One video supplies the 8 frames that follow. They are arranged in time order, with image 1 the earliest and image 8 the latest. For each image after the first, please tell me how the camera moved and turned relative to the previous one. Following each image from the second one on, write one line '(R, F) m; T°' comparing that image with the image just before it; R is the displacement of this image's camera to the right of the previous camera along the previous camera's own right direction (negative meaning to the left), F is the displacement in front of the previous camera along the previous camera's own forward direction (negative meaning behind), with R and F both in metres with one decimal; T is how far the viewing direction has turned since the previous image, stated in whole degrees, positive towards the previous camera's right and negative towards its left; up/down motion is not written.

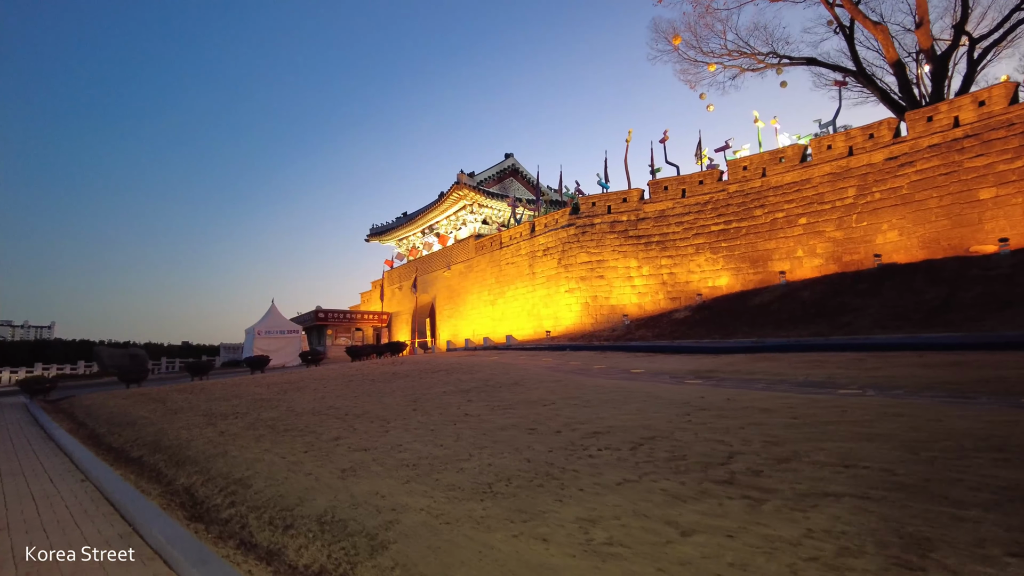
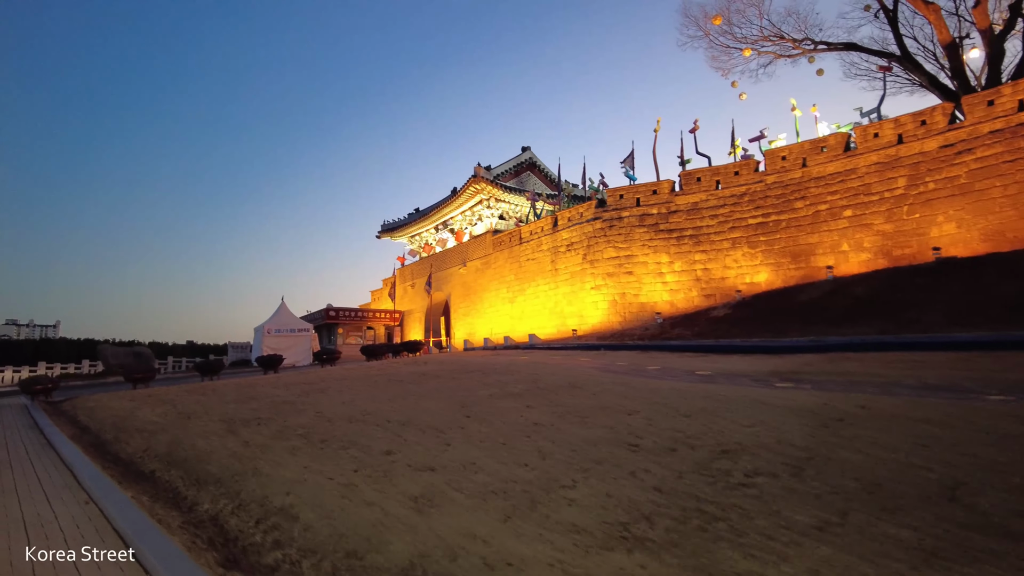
(-0.7, +1.1) m; 0°
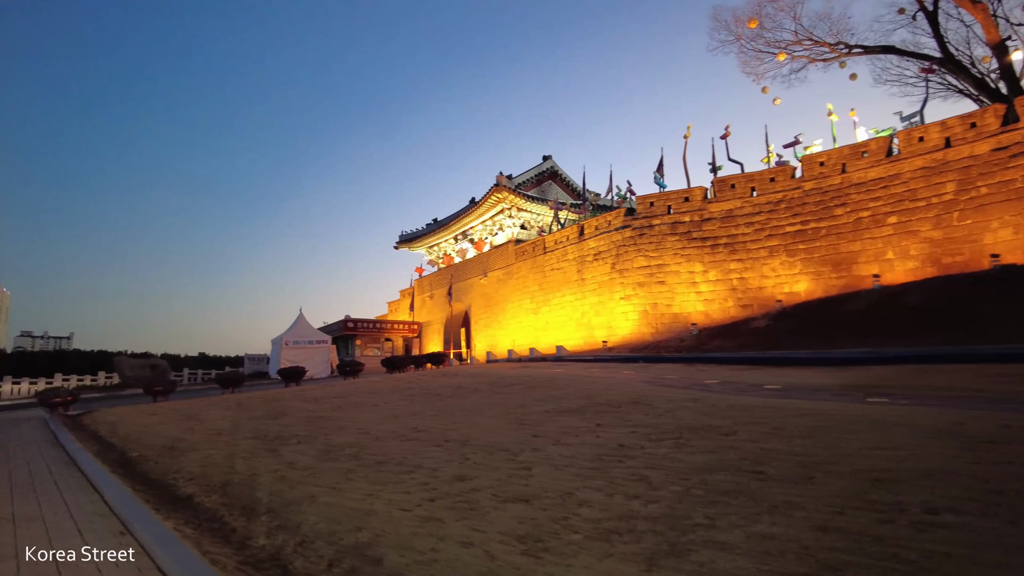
(-0.6, +0.6) m; -1°
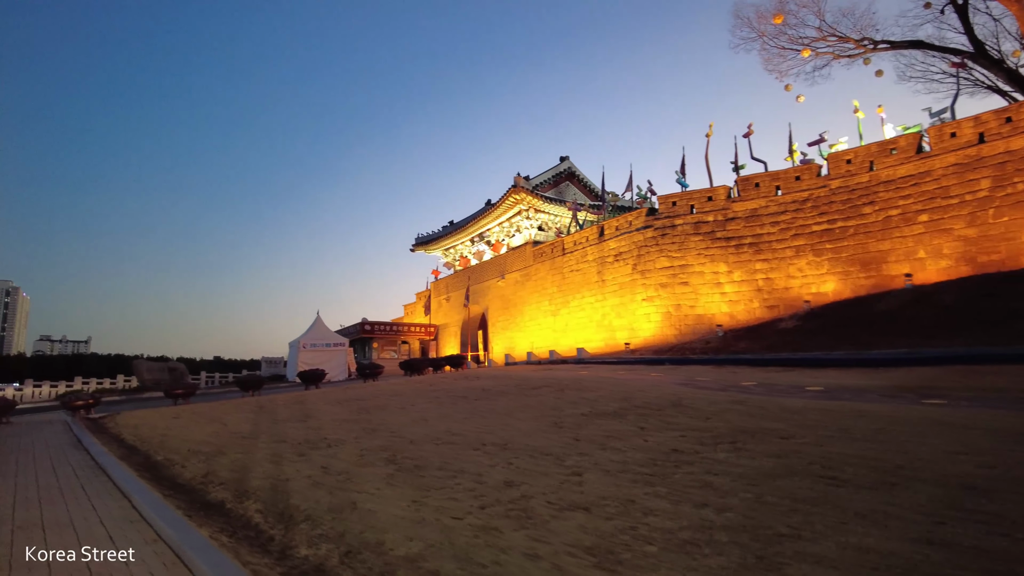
(-0.3, +0.2) m; -1°
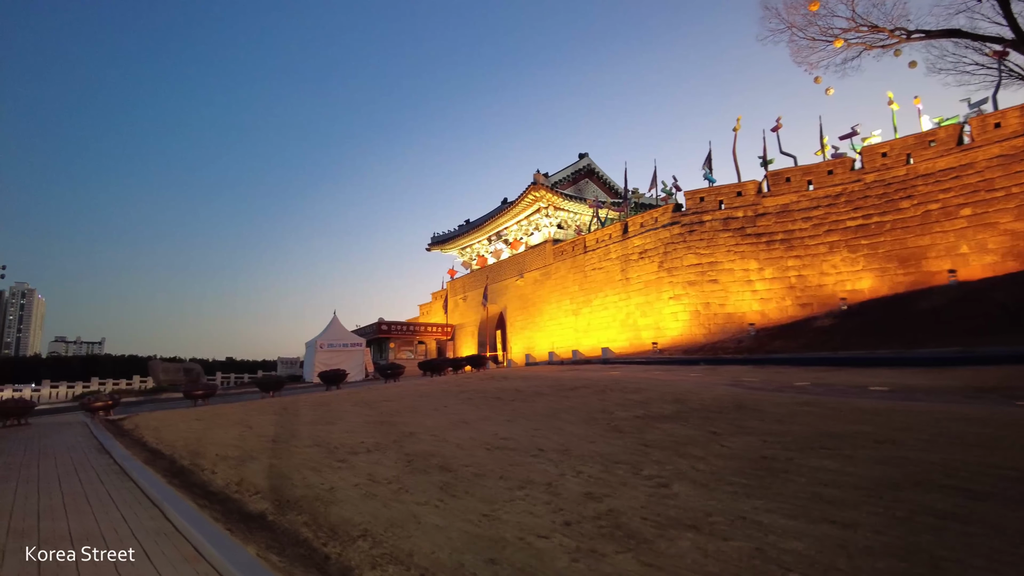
(-0.5, +0.5) m; -1°
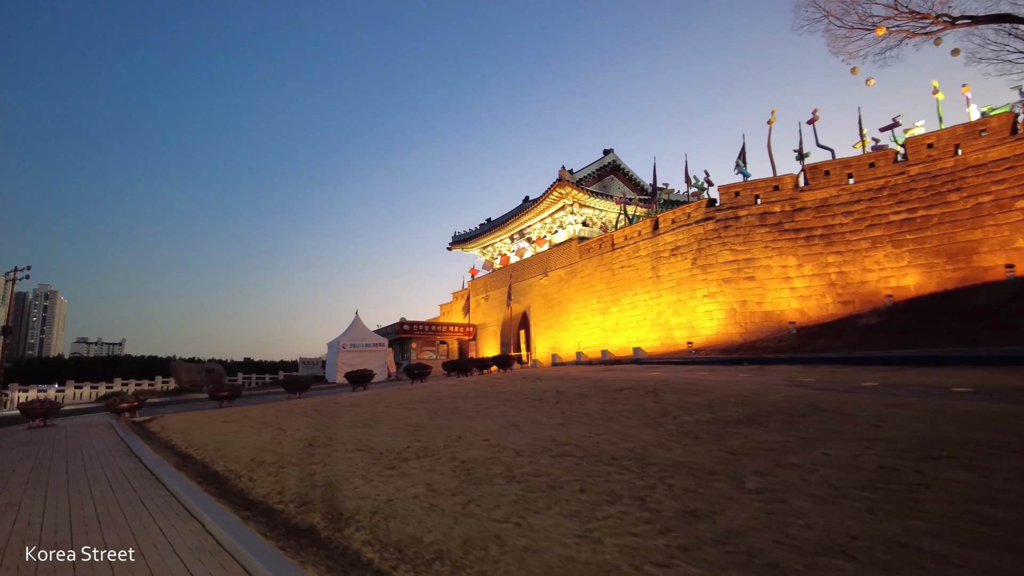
(-0.5, +0.5) m; -1°
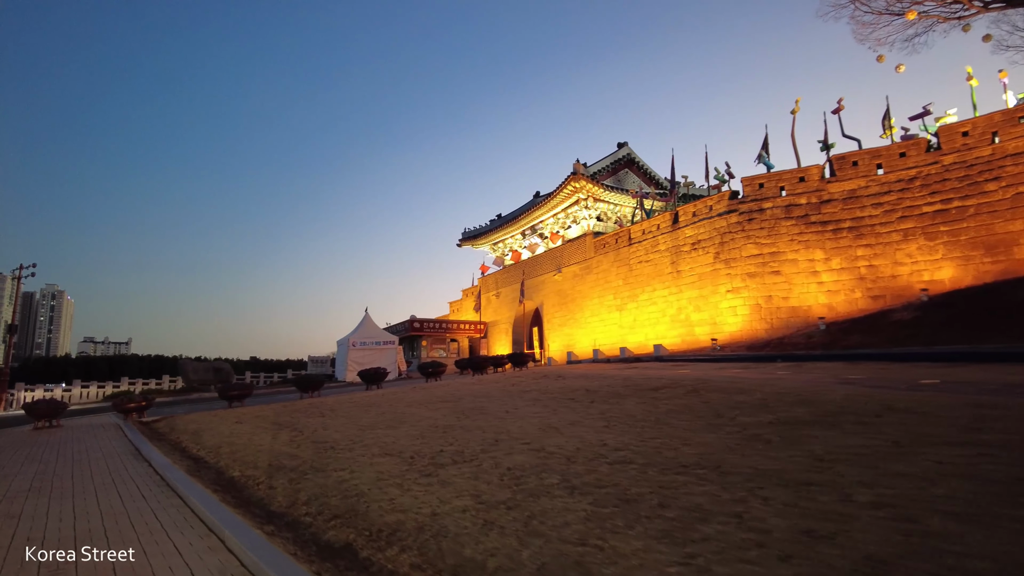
(-0.4, +0.6) m; 0°
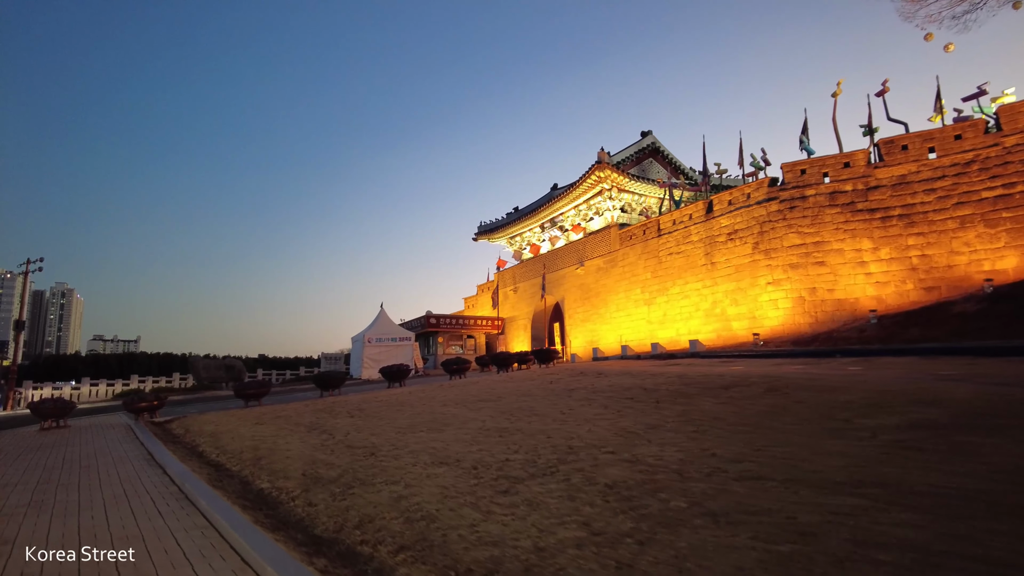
(-0.6, +1.0) m; -1°
